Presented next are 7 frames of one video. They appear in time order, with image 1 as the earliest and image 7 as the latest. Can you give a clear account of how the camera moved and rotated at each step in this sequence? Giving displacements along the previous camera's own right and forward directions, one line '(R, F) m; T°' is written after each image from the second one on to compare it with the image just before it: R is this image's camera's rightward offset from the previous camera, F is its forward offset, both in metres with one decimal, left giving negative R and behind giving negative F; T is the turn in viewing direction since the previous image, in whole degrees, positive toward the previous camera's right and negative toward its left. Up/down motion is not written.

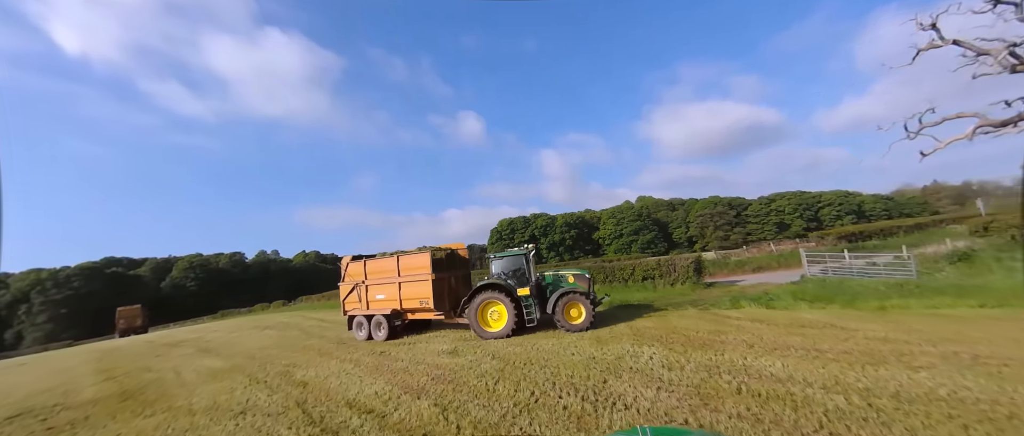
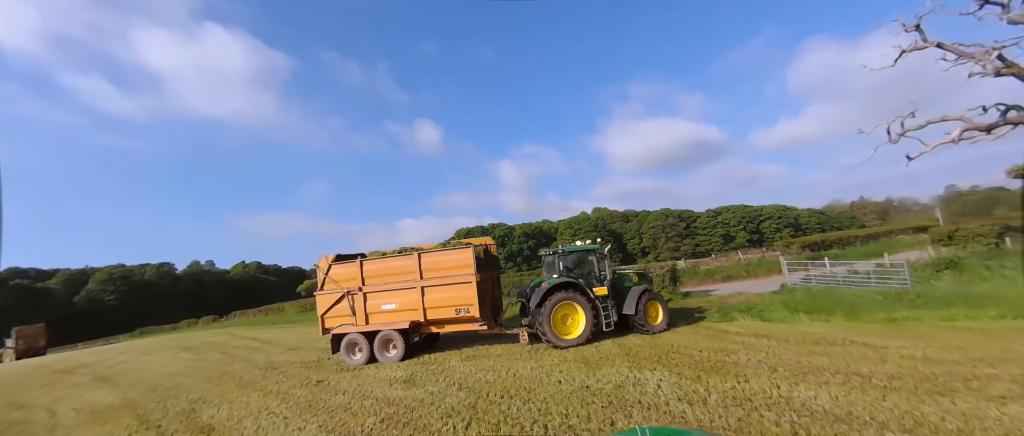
(-0.2, +1.2) m; +6°
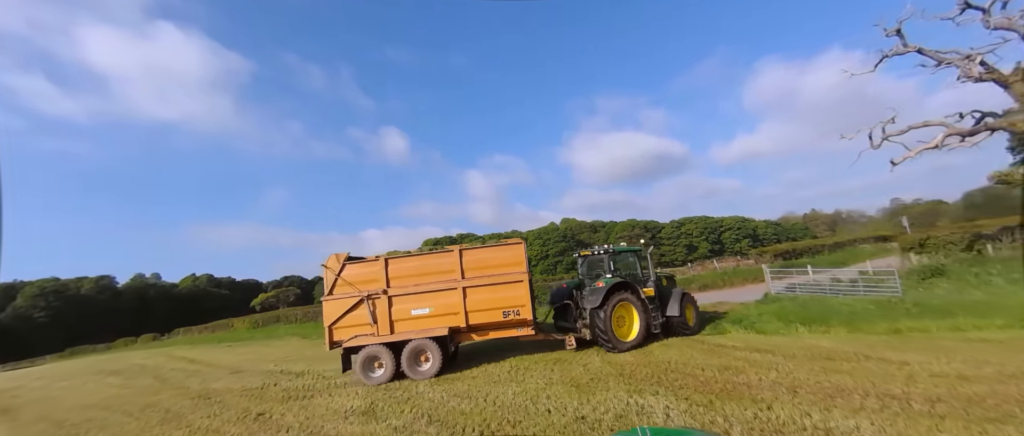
(-0.2, +0.8) m; +5°
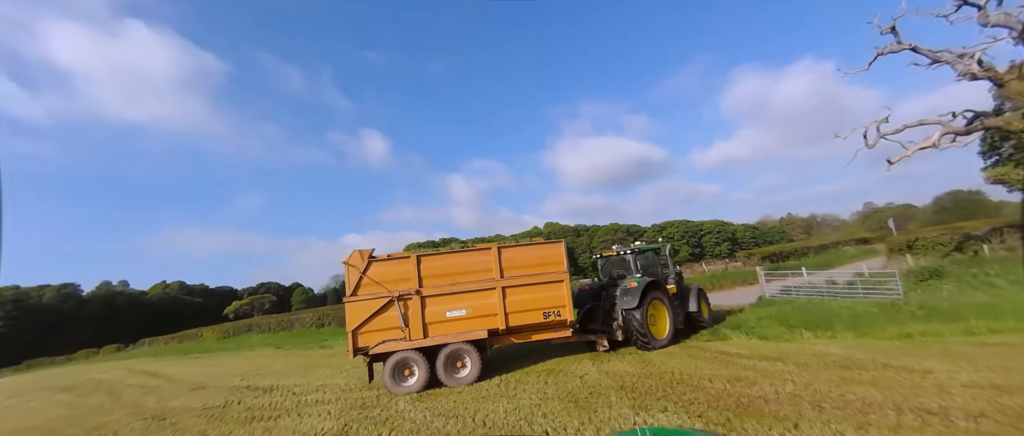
(-0.1, +0.5) m; +3°
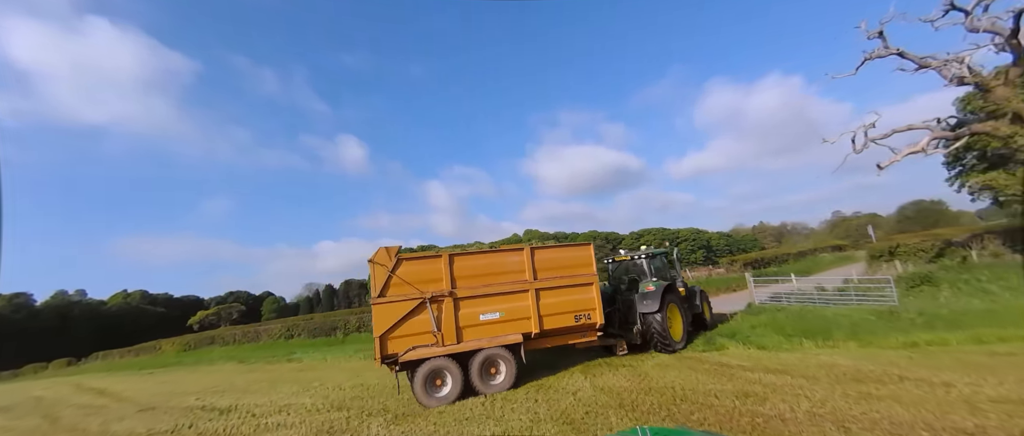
(-0.1, +0.5) m; +3°
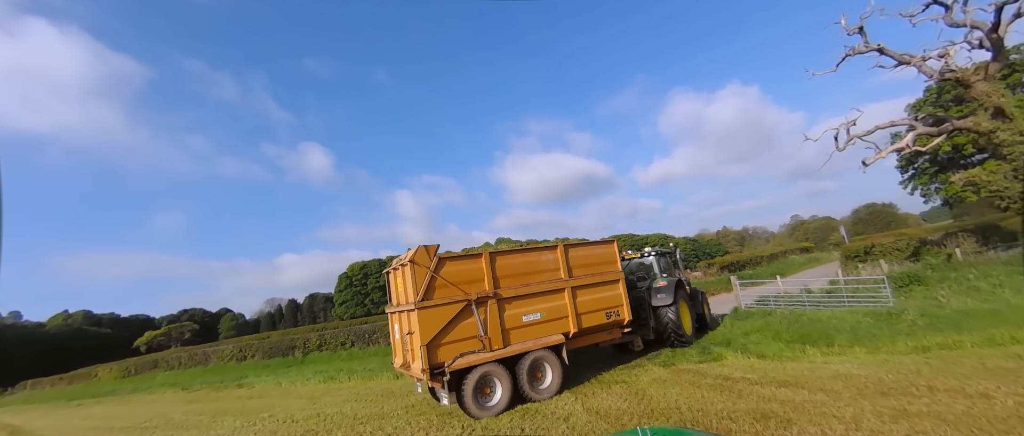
(-0.1, +0.7) m; +4°
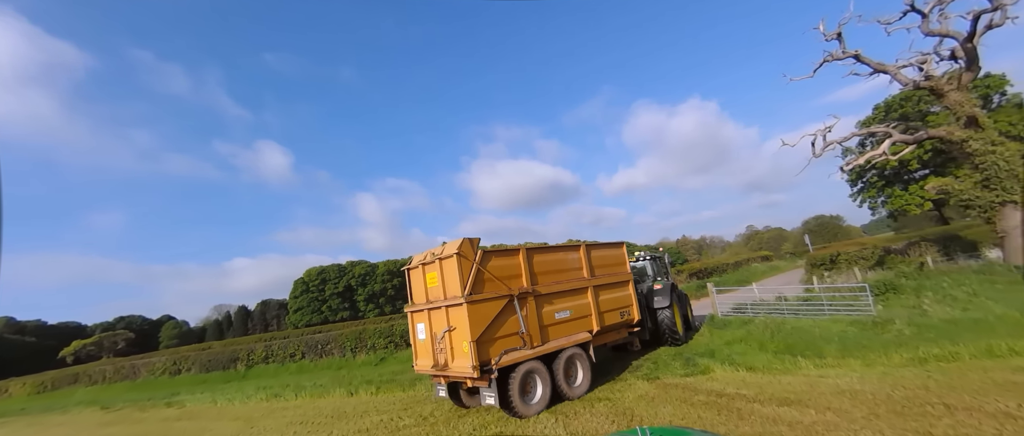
(-0.1, +0.6) m; +5°
